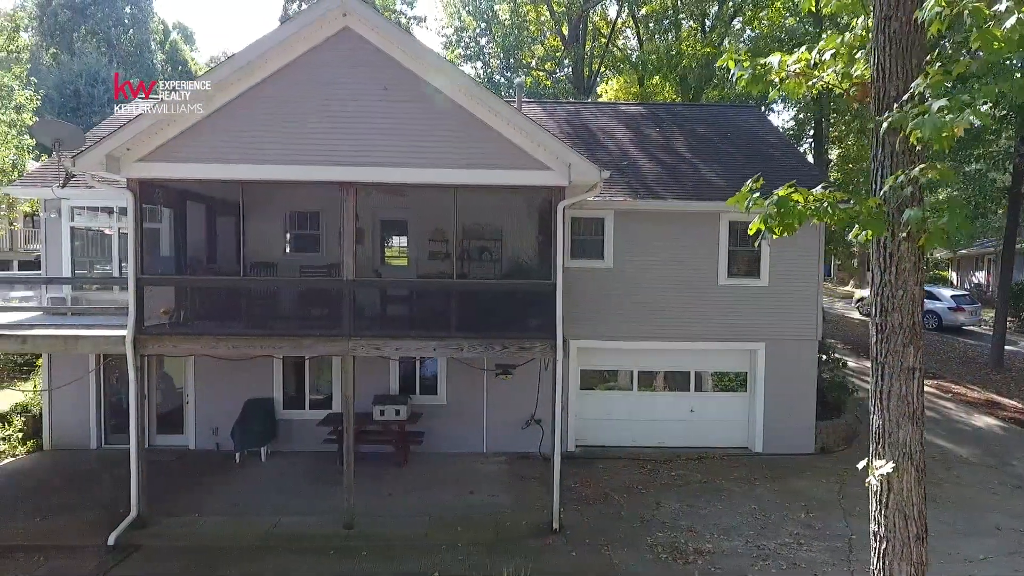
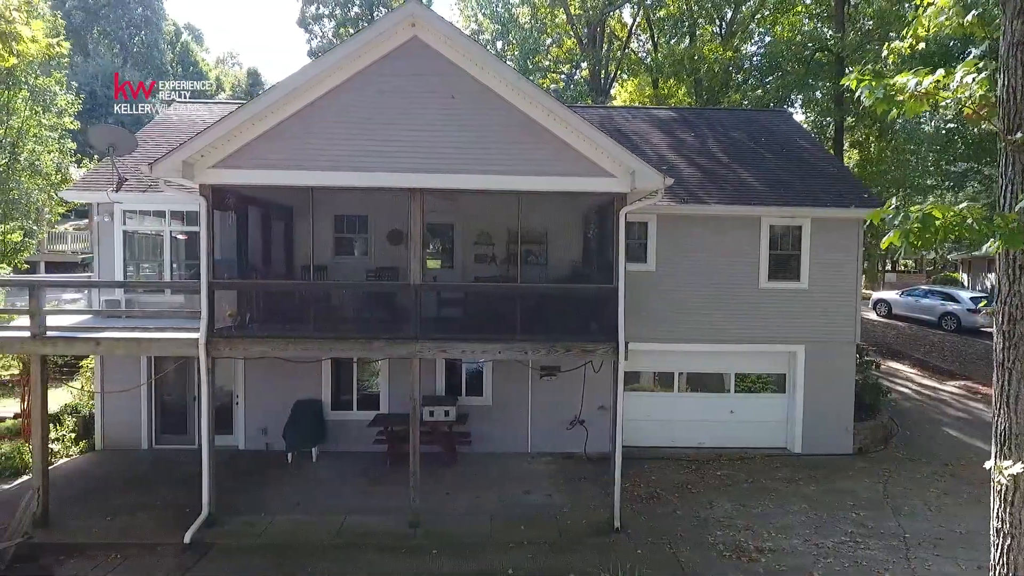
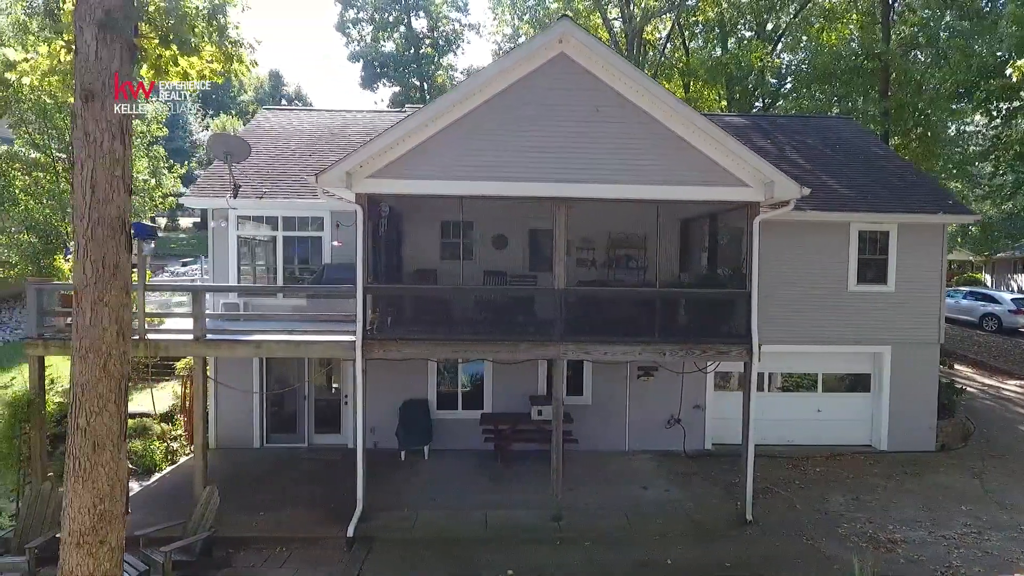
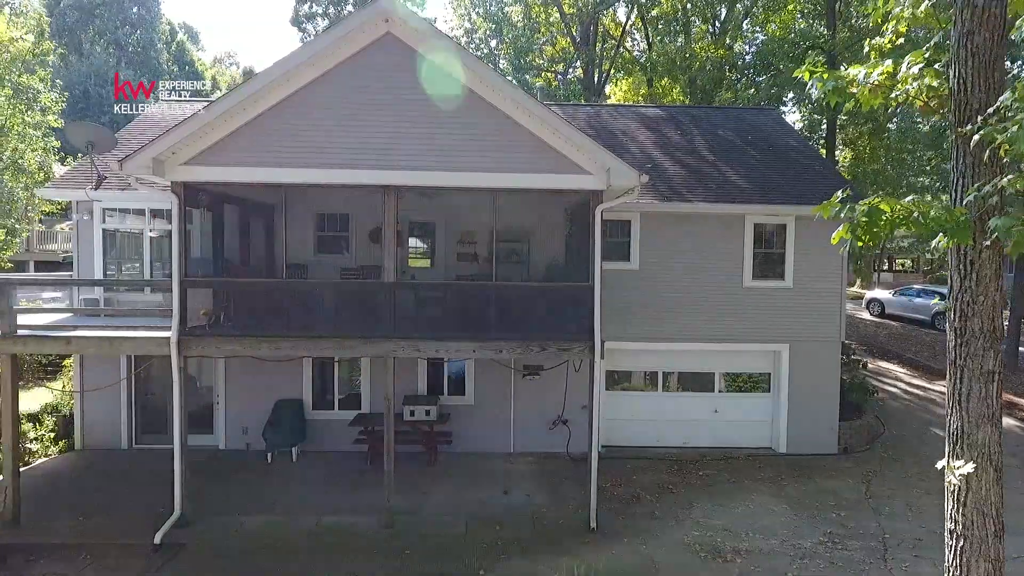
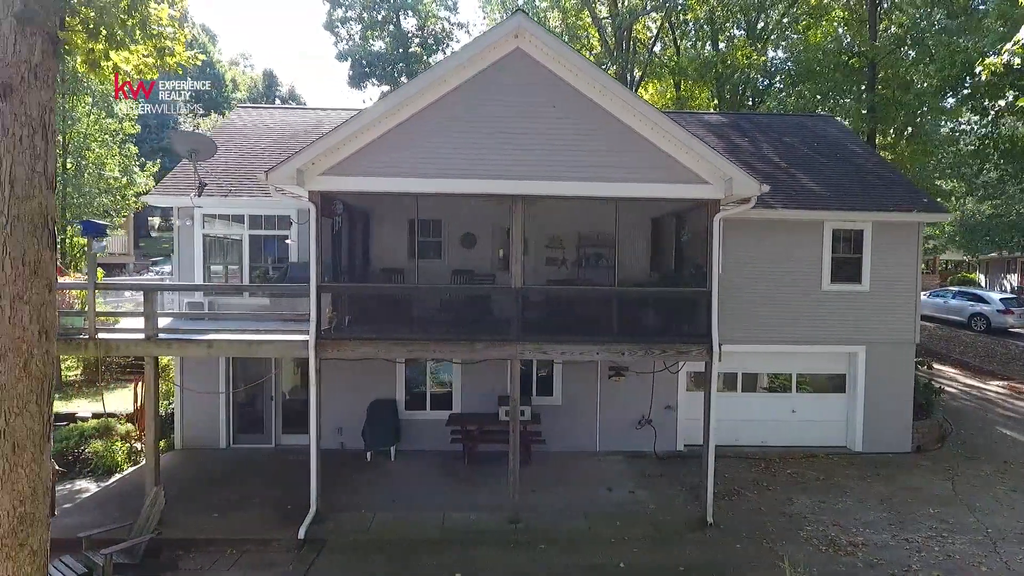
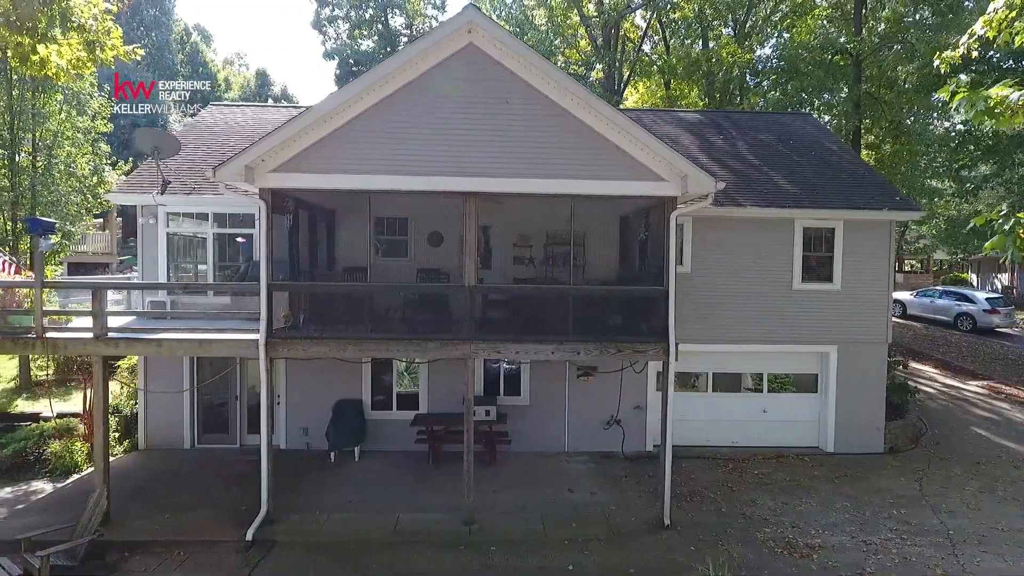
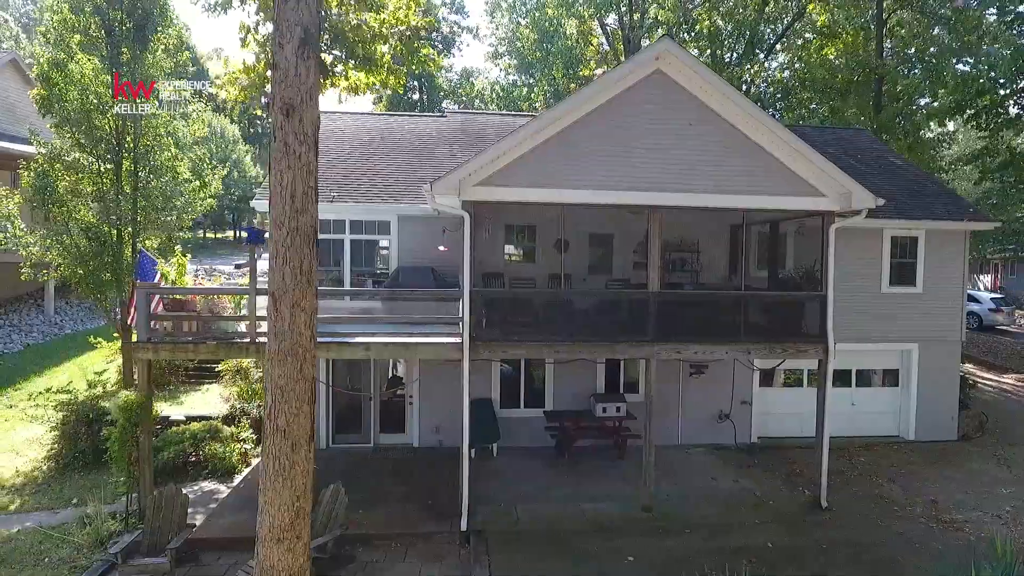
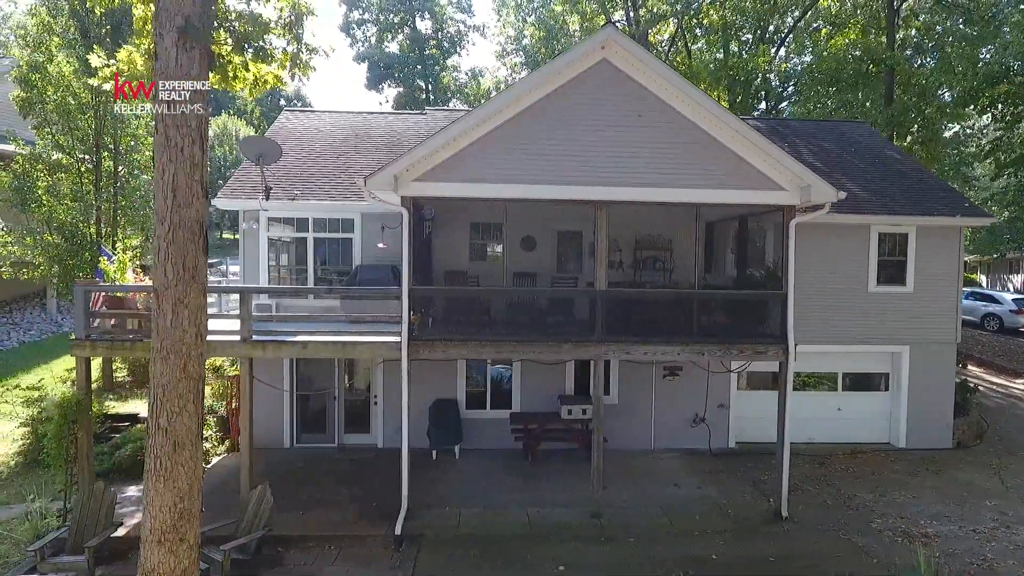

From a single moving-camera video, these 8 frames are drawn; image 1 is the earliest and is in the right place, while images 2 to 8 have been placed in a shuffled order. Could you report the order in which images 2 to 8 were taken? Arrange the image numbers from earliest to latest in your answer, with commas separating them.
4, 2, 6, 5, 3, 8, 7
